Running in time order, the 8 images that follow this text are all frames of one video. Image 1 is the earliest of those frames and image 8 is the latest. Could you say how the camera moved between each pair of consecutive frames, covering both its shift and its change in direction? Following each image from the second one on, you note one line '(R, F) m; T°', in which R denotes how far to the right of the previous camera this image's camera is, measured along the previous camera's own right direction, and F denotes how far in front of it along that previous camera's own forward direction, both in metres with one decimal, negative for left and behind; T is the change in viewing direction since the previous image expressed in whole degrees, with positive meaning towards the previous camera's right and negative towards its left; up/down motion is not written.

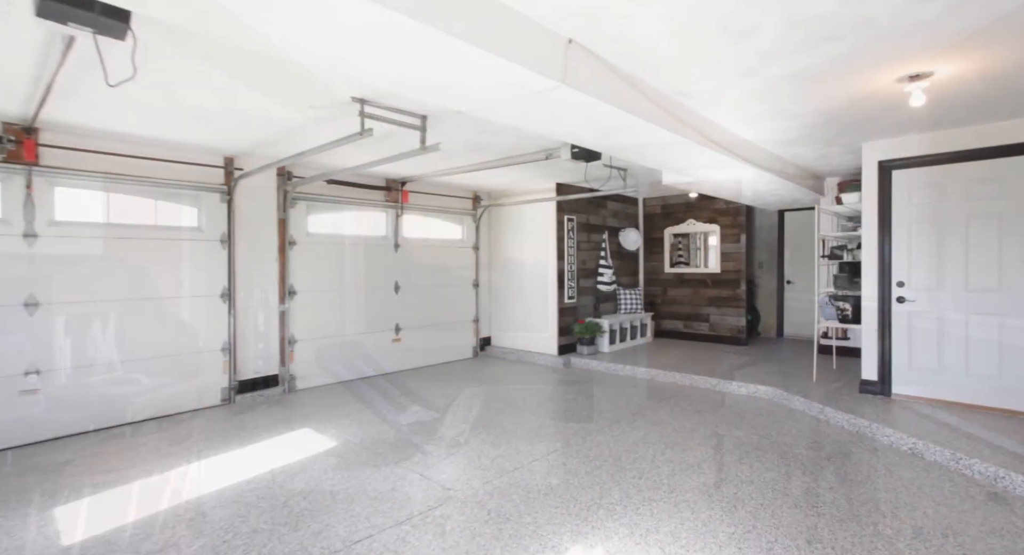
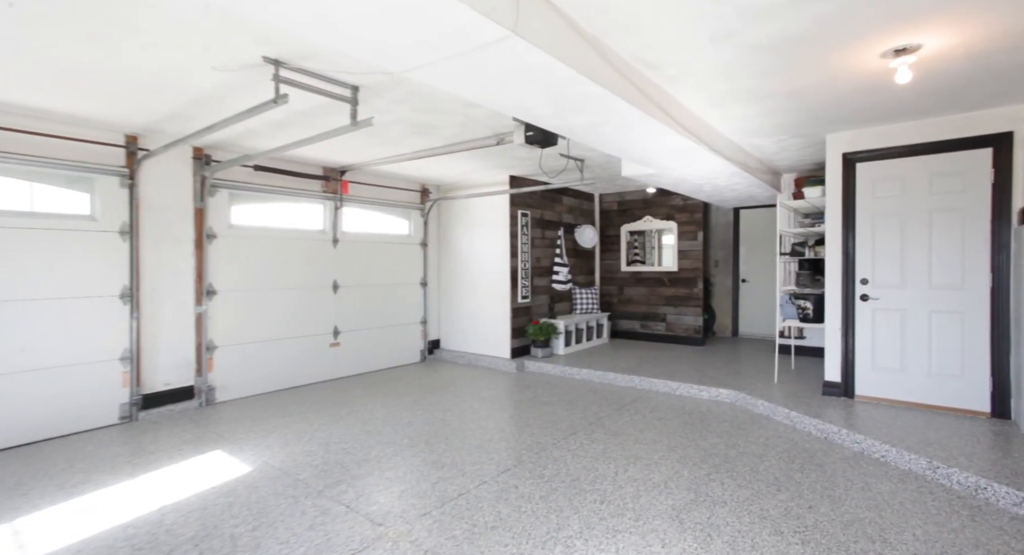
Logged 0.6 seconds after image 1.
(+0.1, +0.4) m; +5°
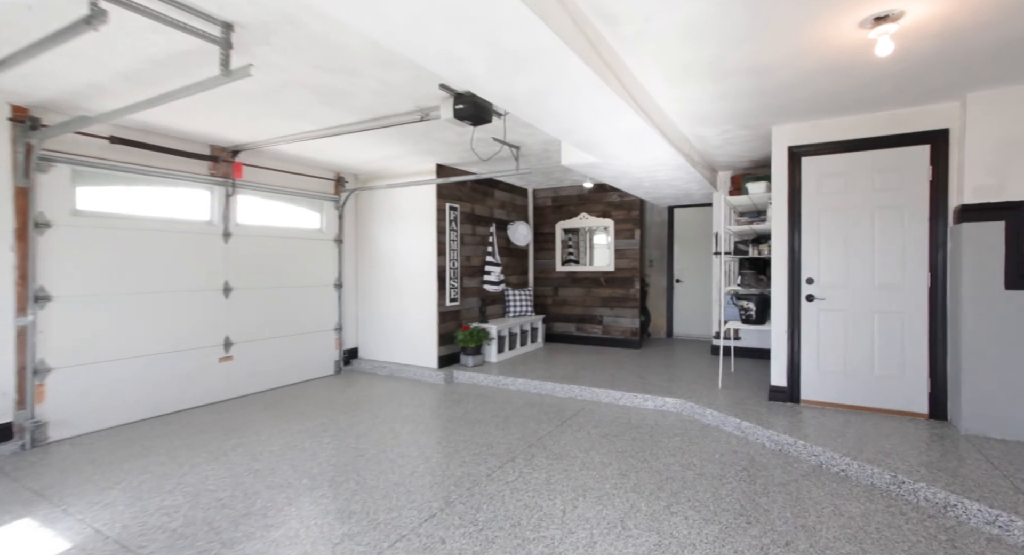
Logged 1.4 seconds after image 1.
(0.0, +0.5) m; +8°
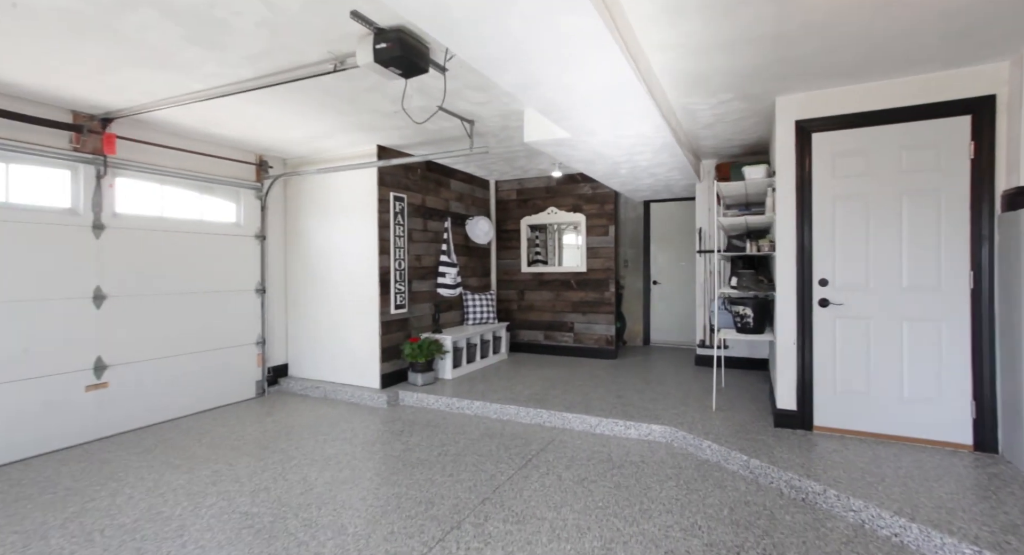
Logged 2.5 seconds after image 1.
(+0.1, +0.8) m; +4°
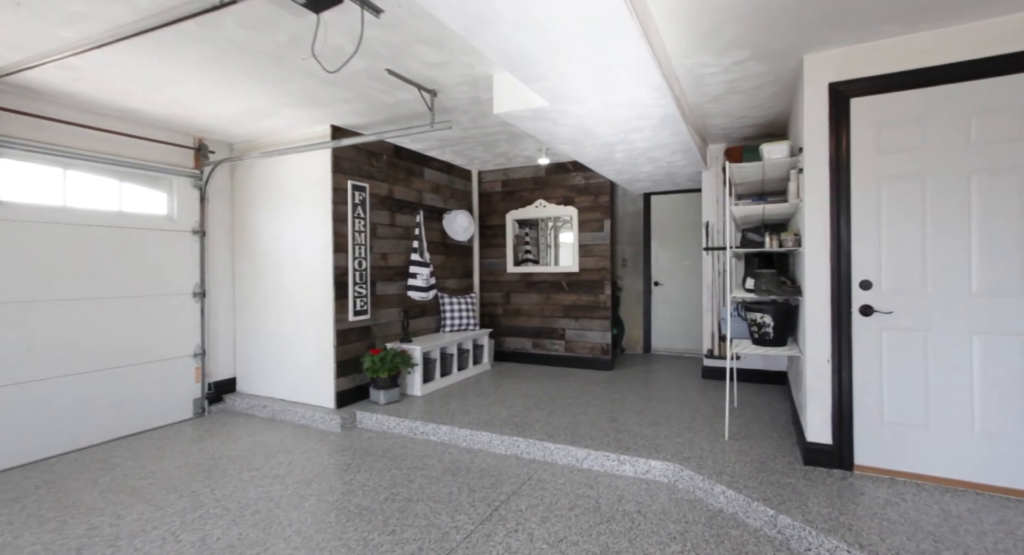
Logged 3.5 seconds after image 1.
(+0.2, +0.7) m; 0°
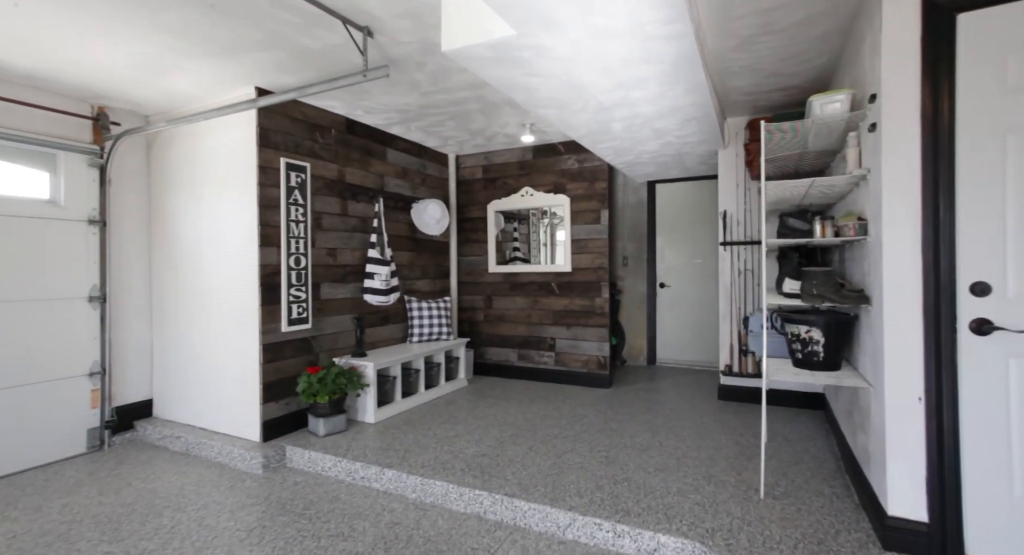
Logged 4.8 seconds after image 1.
(+0.2, +0.8) m; 0°
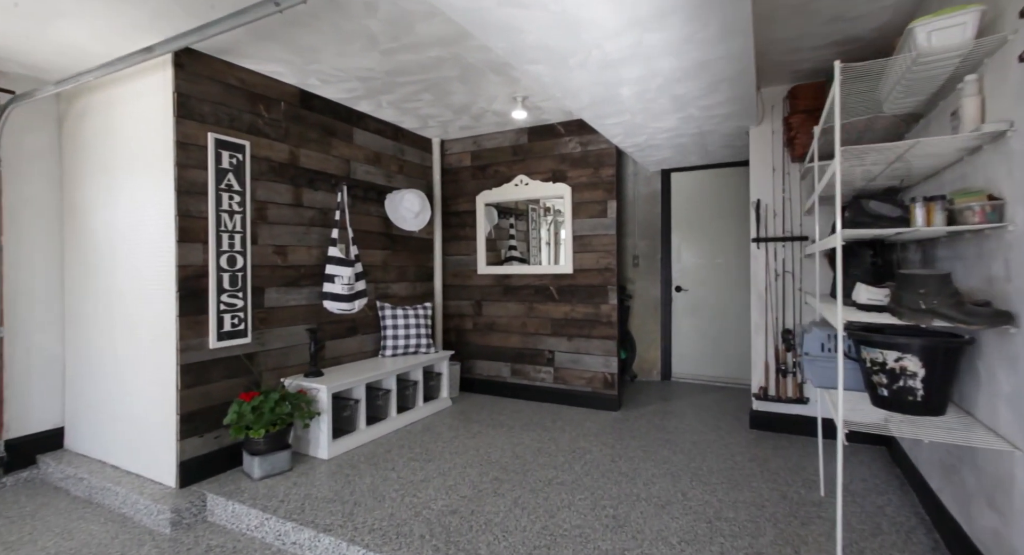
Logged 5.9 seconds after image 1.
(+0.1, +0.7) m; -1°
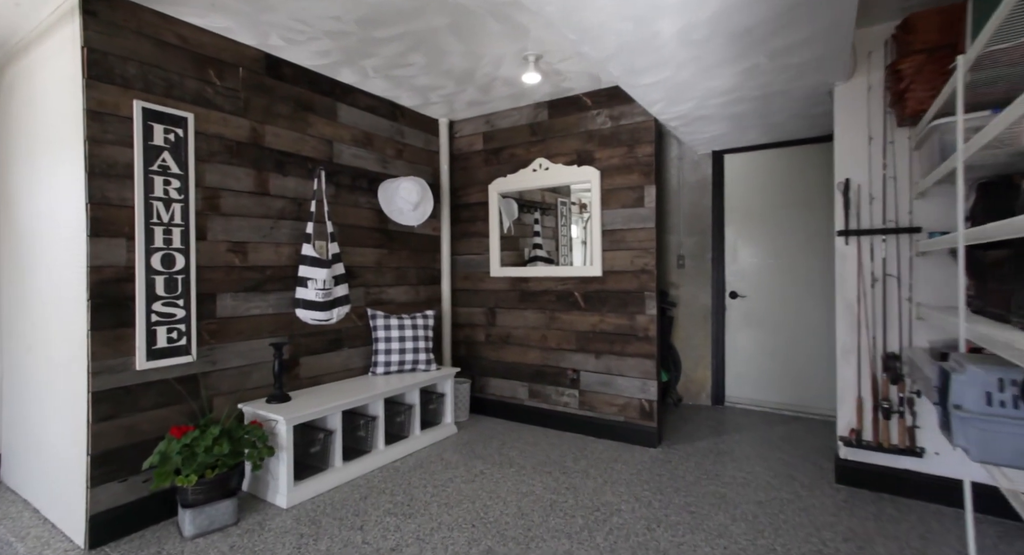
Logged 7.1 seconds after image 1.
(+0.2, +0.7) m; -5°
